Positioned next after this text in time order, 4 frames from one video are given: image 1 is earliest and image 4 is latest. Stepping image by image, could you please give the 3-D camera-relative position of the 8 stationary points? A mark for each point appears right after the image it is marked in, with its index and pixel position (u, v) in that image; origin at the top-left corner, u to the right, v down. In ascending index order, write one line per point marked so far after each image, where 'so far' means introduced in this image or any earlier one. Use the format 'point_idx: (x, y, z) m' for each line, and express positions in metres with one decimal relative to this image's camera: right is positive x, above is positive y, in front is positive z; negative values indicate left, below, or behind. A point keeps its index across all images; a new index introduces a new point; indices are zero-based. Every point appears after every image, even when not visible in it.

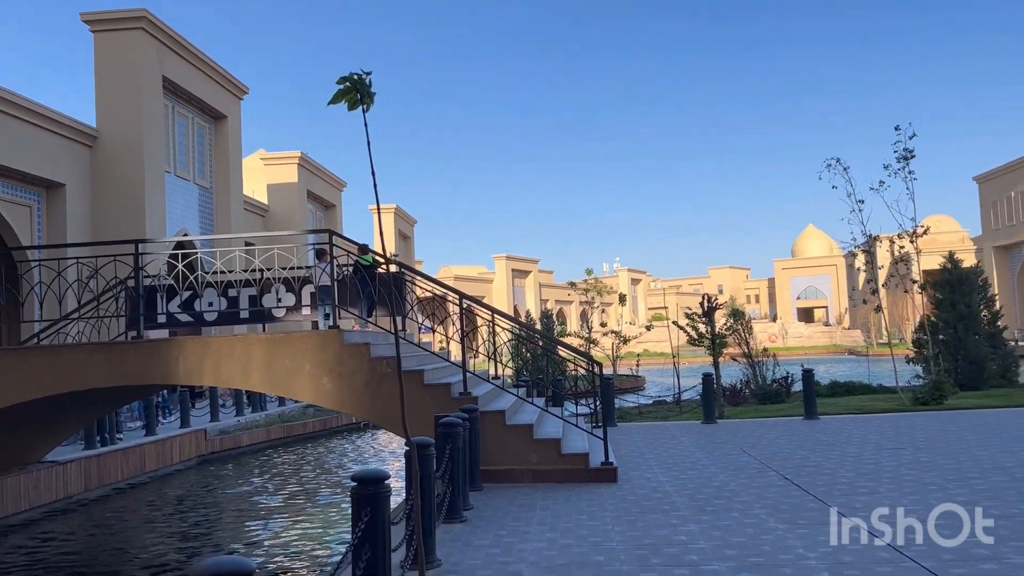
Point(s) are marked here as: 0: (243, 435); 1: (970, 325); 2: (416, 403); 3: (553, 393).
0: (-4.3, -2.4, +14.5) m
1: (+8.2, -0.7, +16.0) m
2: (-0.8, -0.9, +7.3) m
3: (+0.5, -1.3, +11.4) m
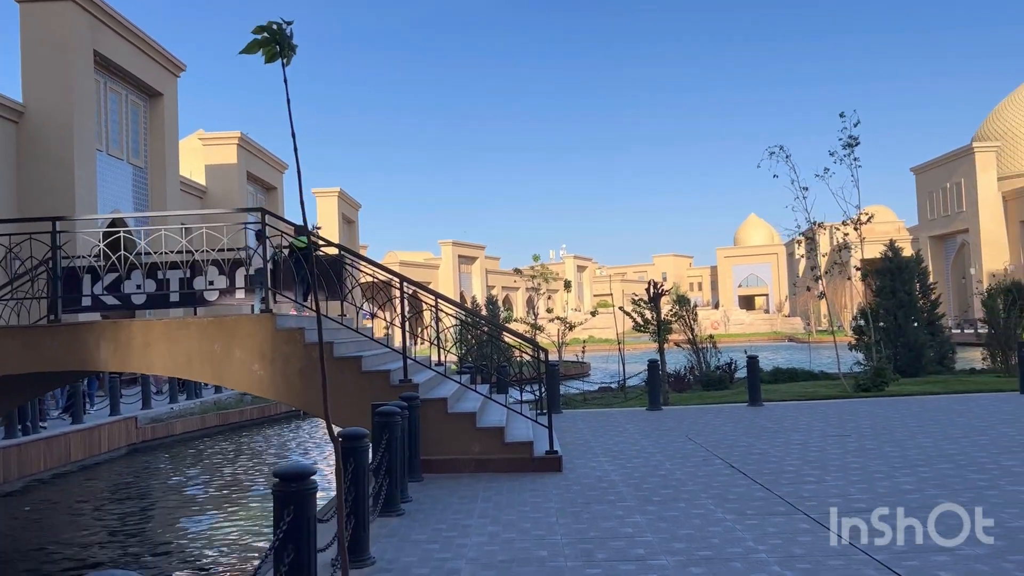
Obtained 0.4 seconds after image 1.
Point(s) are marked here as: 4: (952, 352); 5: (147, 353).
0: (-5.2, -2.1, +13.9) m
1: (+7.2, -0.4, +16.2) m
2: (-1.2, -0.8, +7.0) m
3: (-0.2, -1.1, +11.2) m
4: (+8.2, -1.2, +16.7) m
5: (-2.9, -0.5, +7.2) m
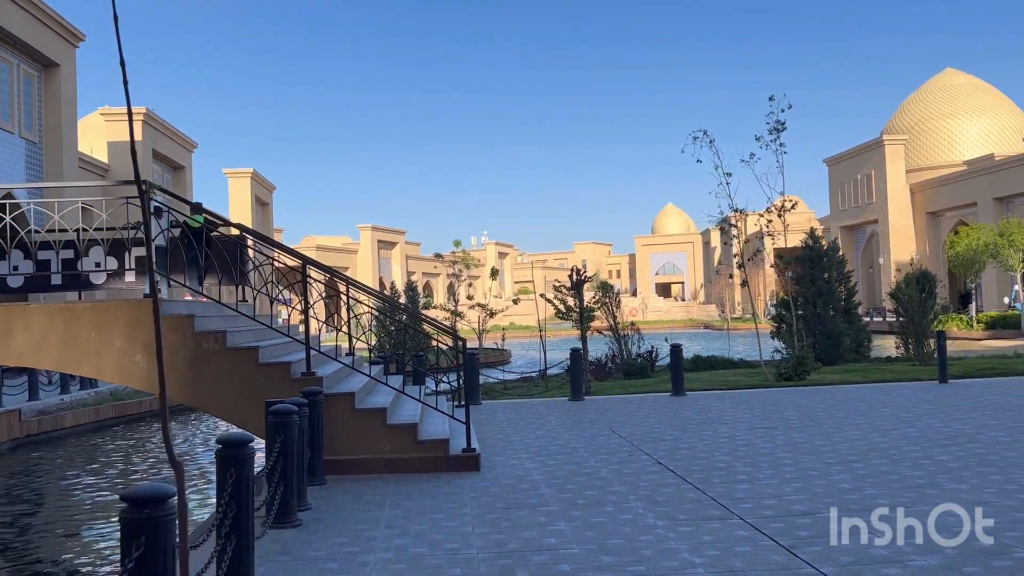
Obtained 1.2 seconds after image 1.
0: (-6.4, -1.8, +12.9) m
1: (+5.7, -0.2, +16.3) m
2: (-1.8, -0.7, +6.3) m
3: (-1.2, -1.0, +10.6) m
4: (+6.7, -1.0, +16.9) m
5: (-3.5, -0.4, +6.4) m
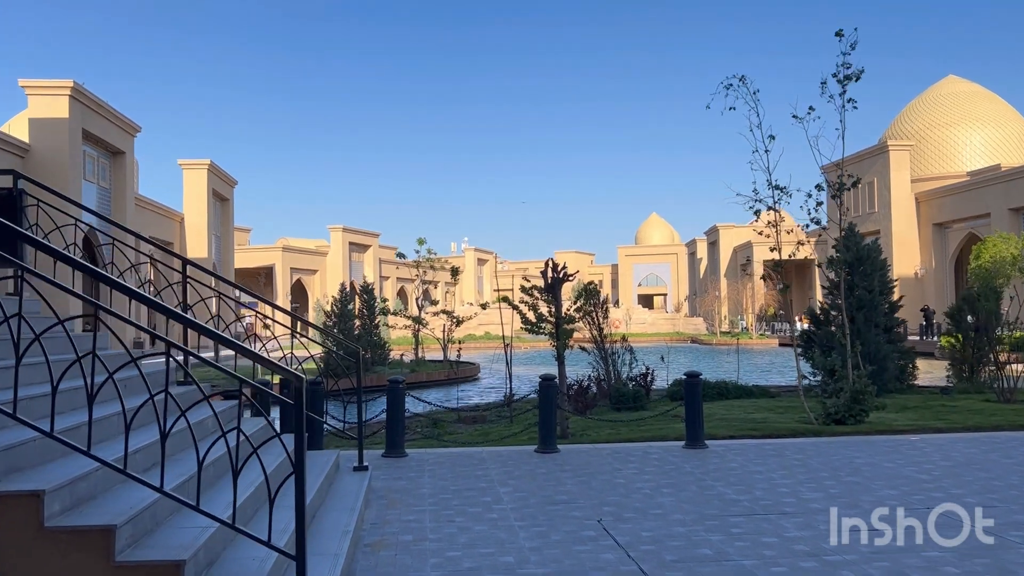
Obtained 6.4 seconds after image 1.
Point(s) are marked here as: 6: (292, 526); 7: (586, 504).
0: (-7.0, -1.7, +9.3) m
1: (+5.1, -0.4, +12.9) m
2: (-2.2, -0.6, +2.8) m
3: (-1.6, -0.9, +7.1) m
4: (+6.1, -1.2, +13.5) m
5: (-3.9, -0.3, +2.8) m
6: (-0.9, -1.0, +3.5) m
7: (+0.4, -1.3, +5.5) m
